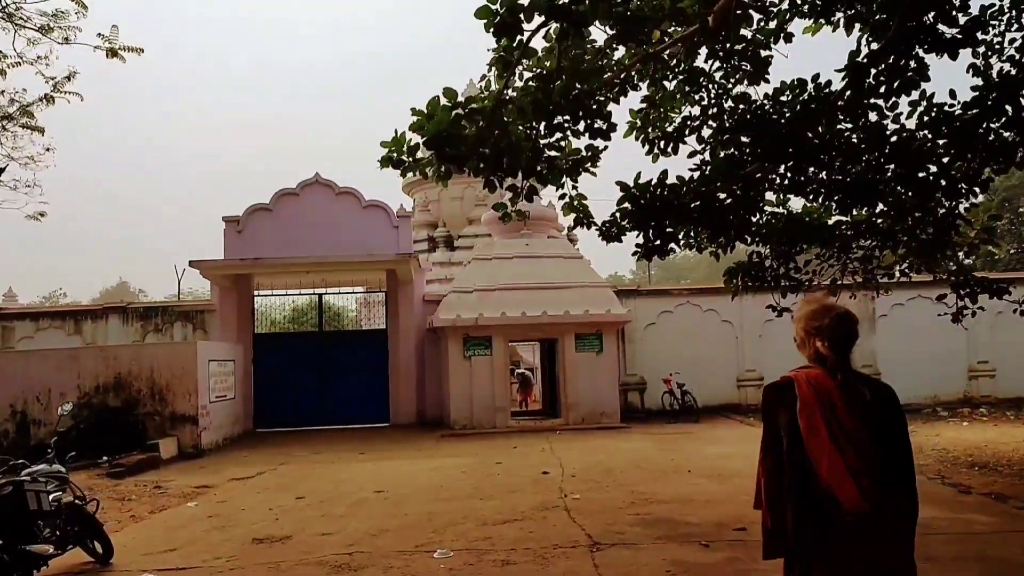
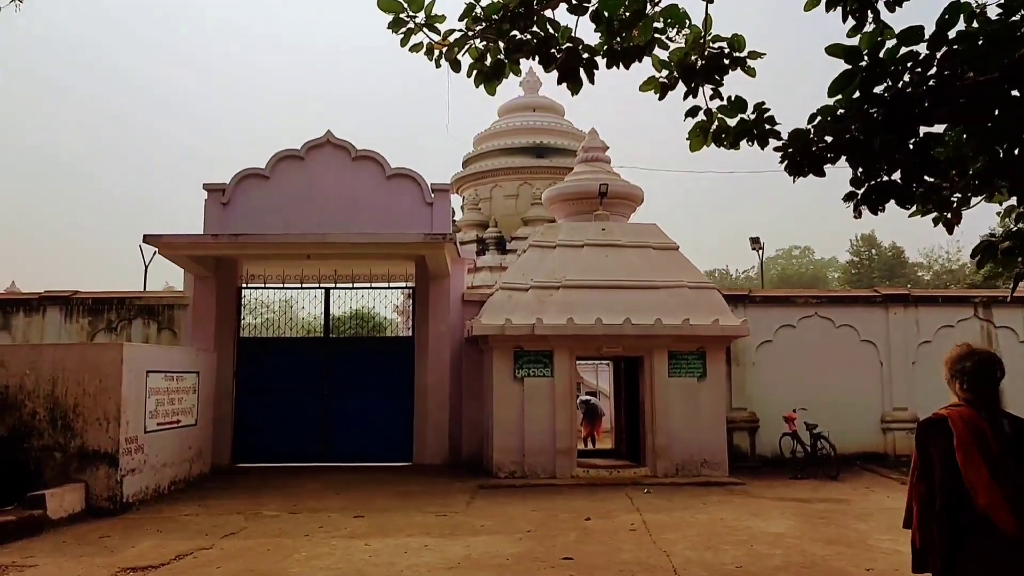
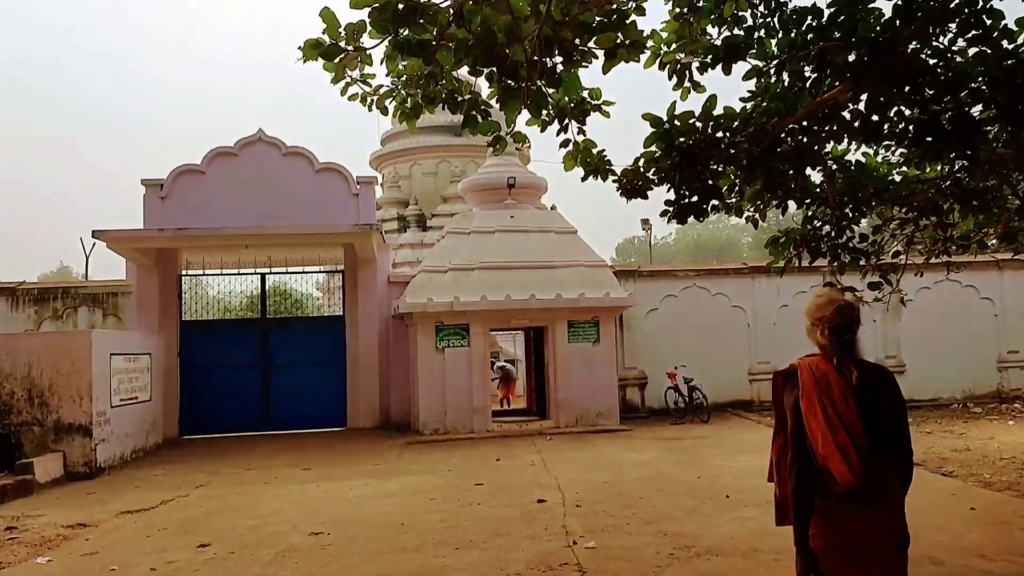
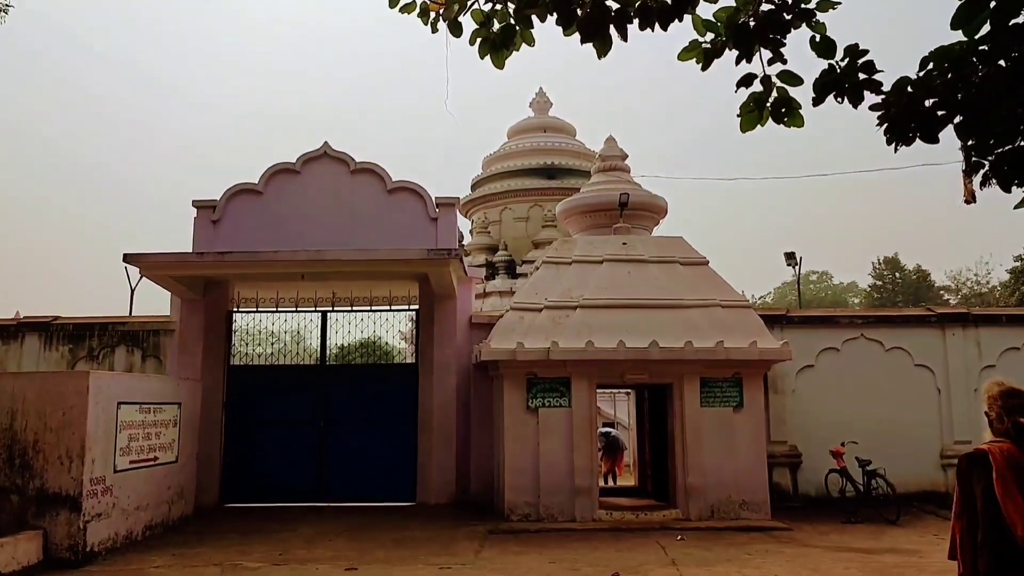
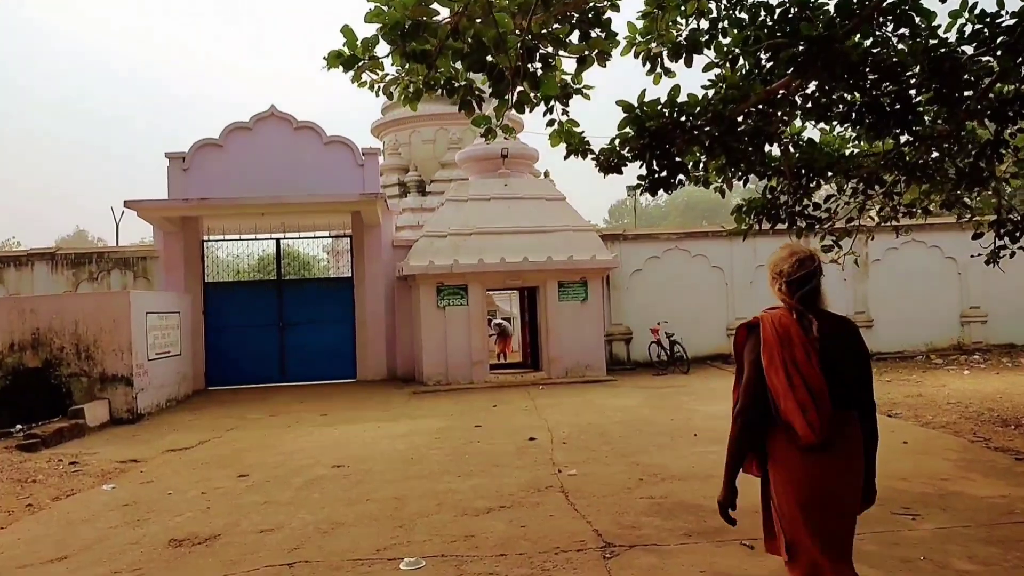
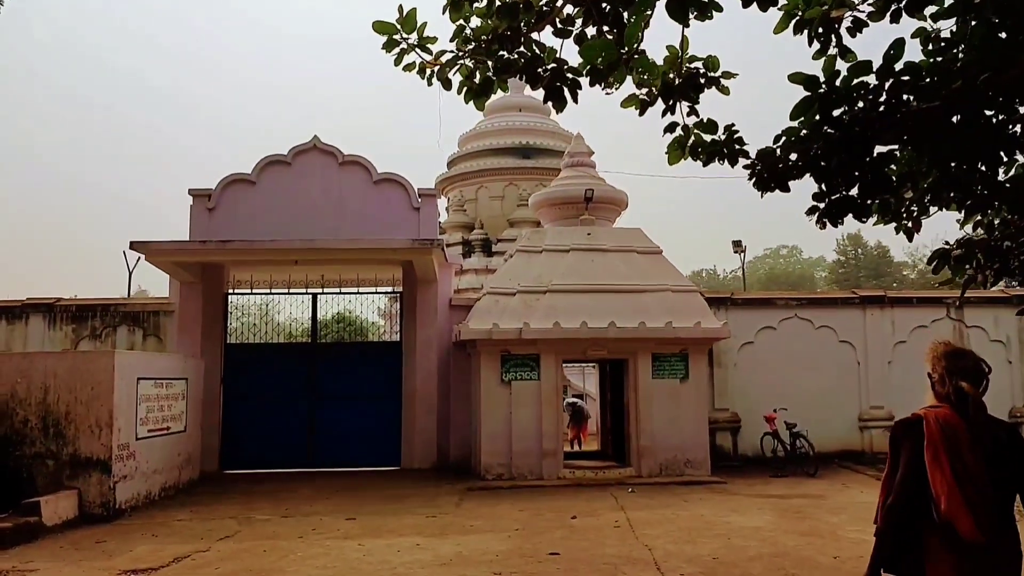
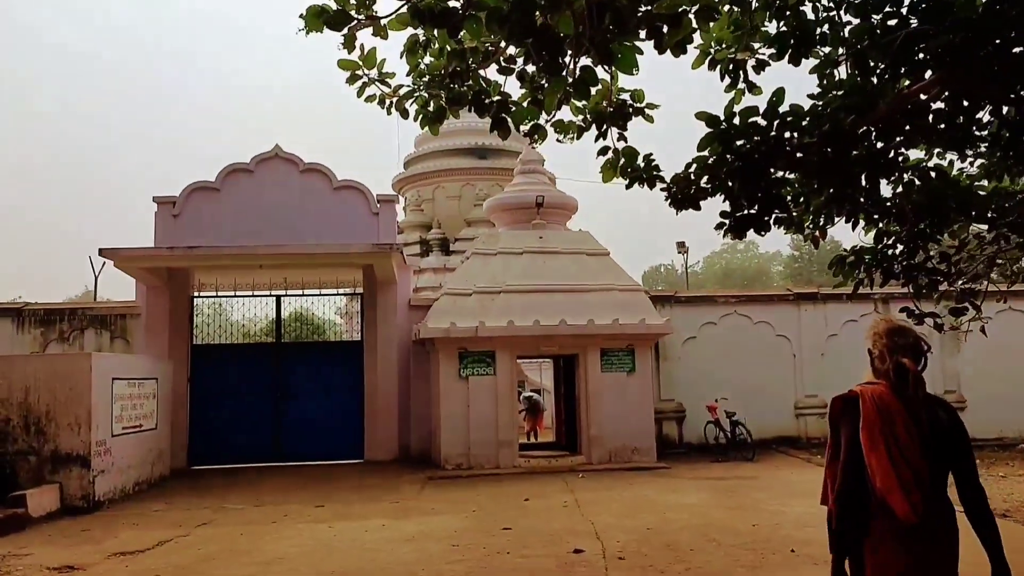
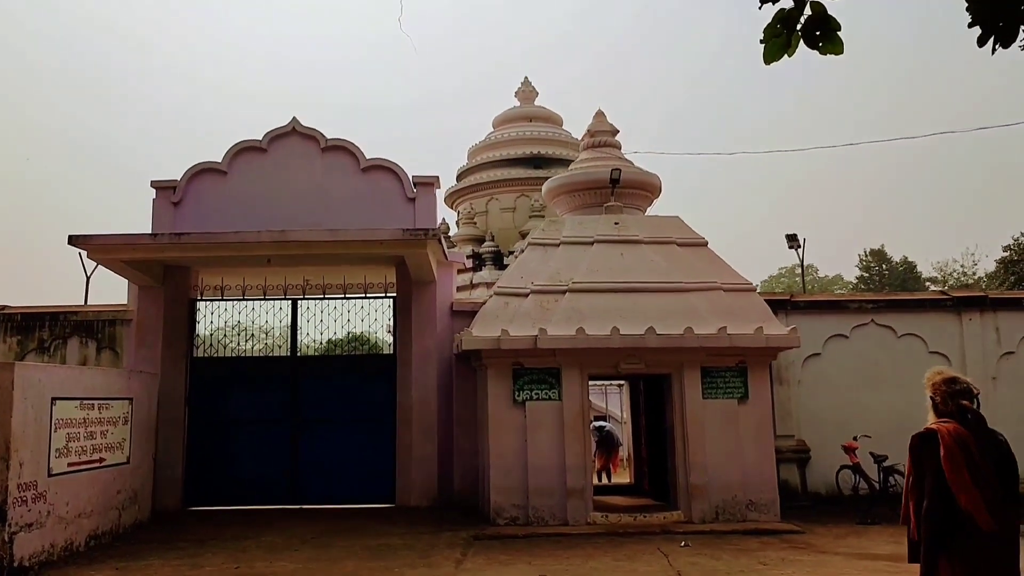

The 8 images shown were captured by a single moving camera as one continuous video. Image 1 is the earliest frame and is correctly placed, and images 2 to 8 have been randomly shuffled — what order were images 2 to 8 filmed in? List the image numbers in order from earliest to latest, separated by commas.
5, 3, 7, 6, 2, 4, 8
